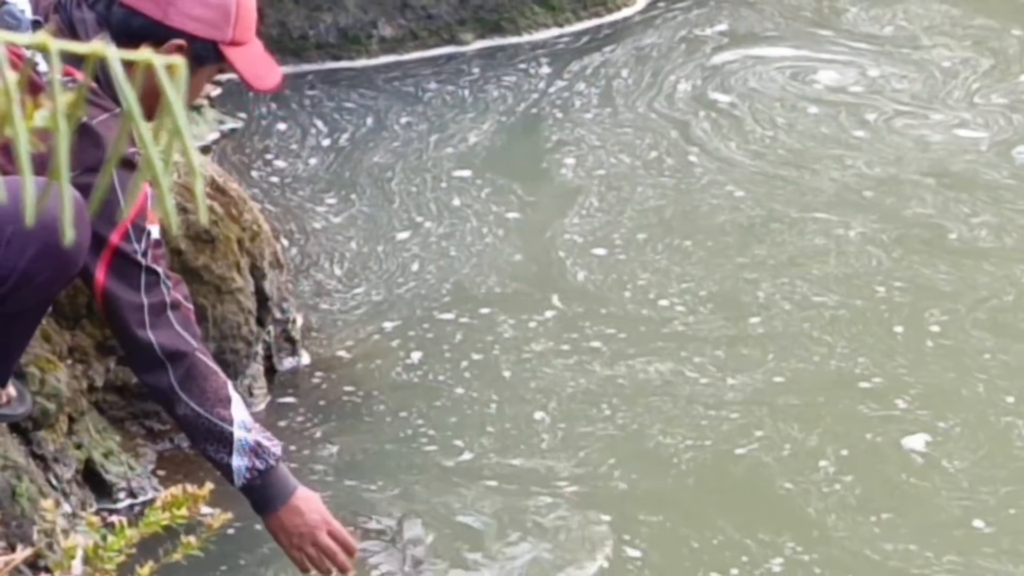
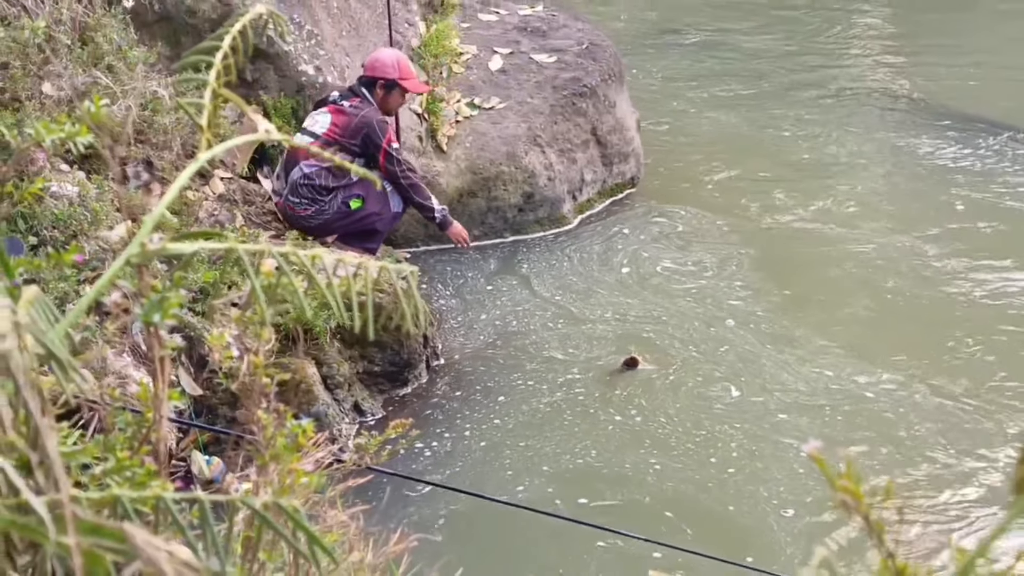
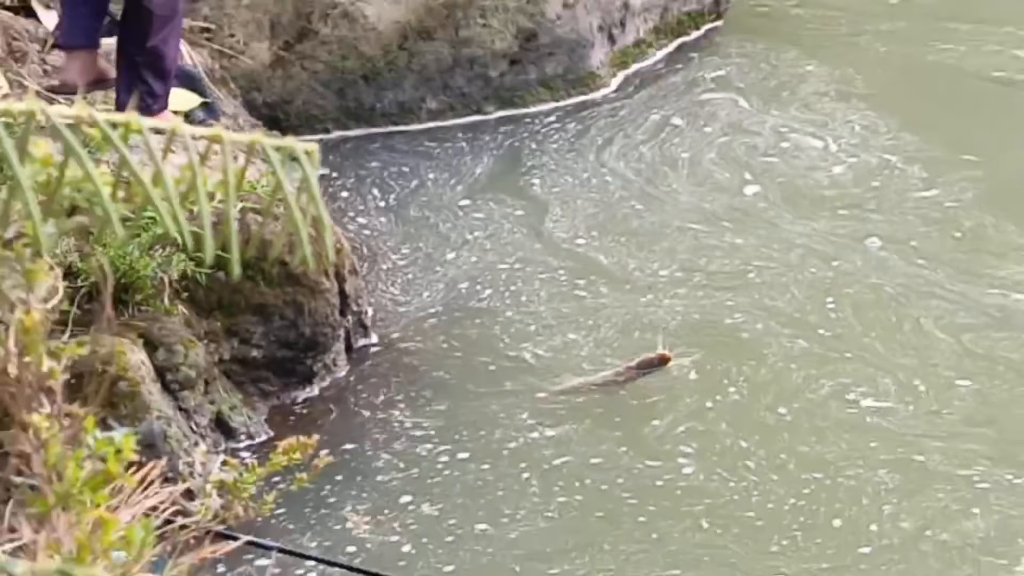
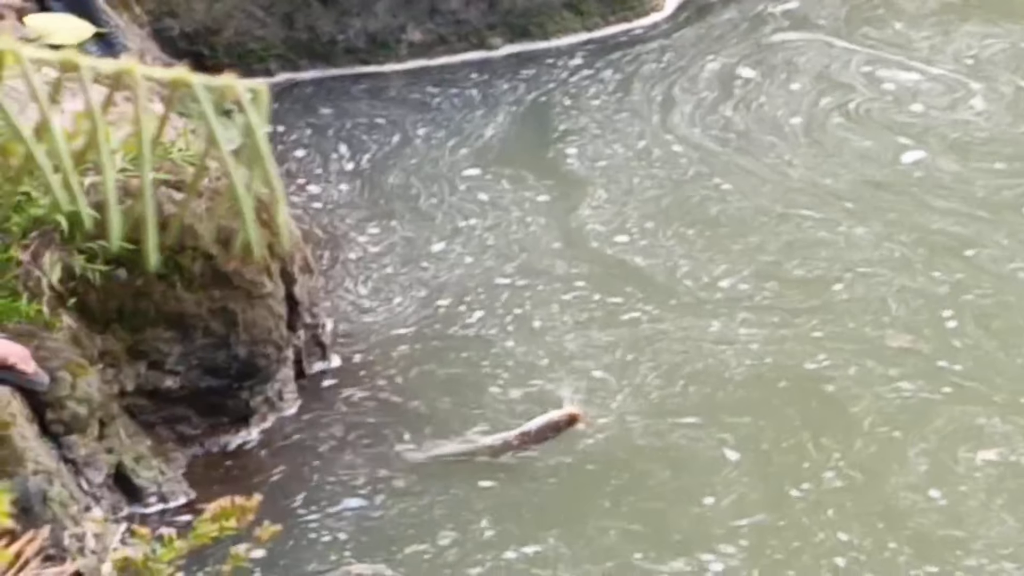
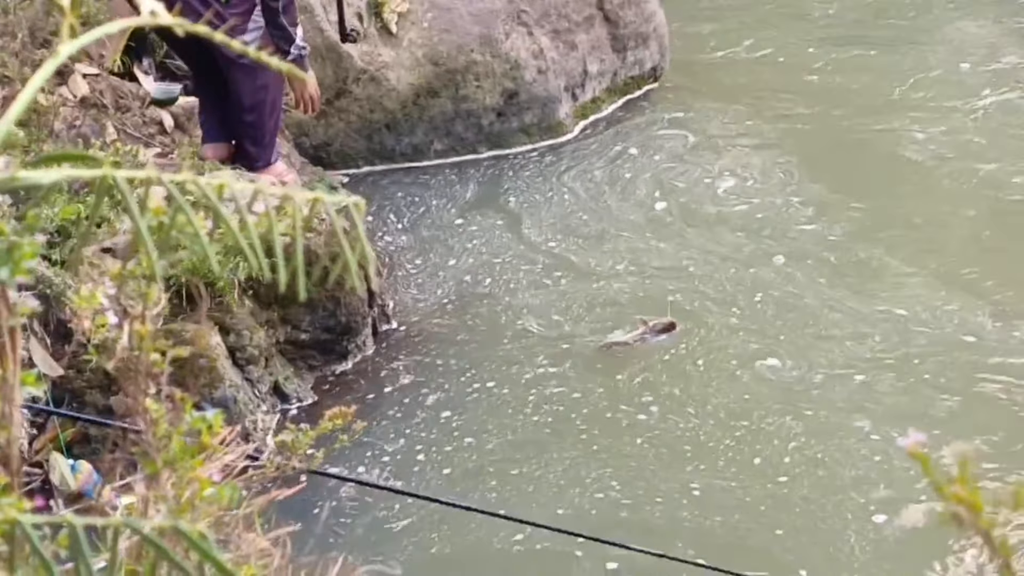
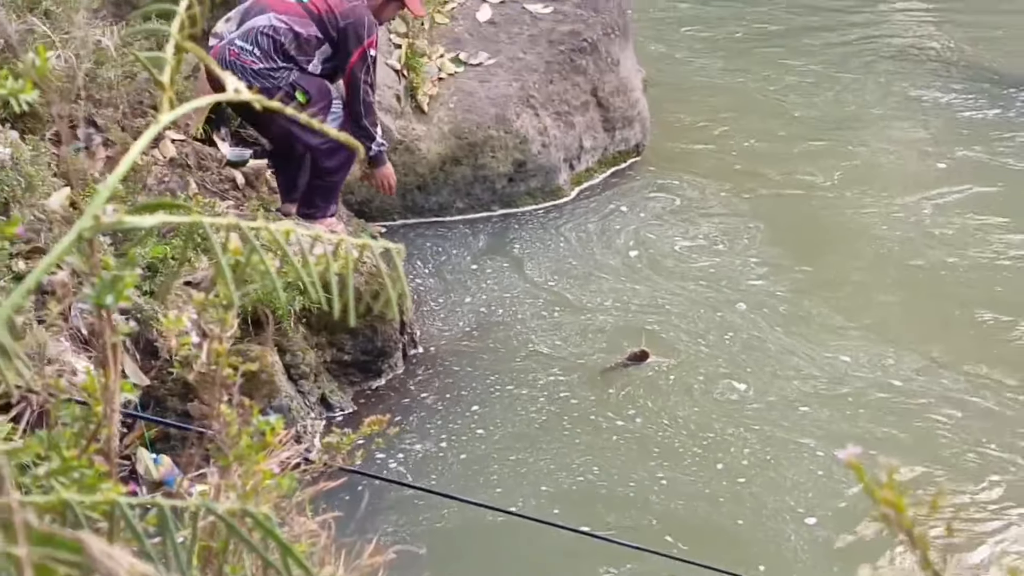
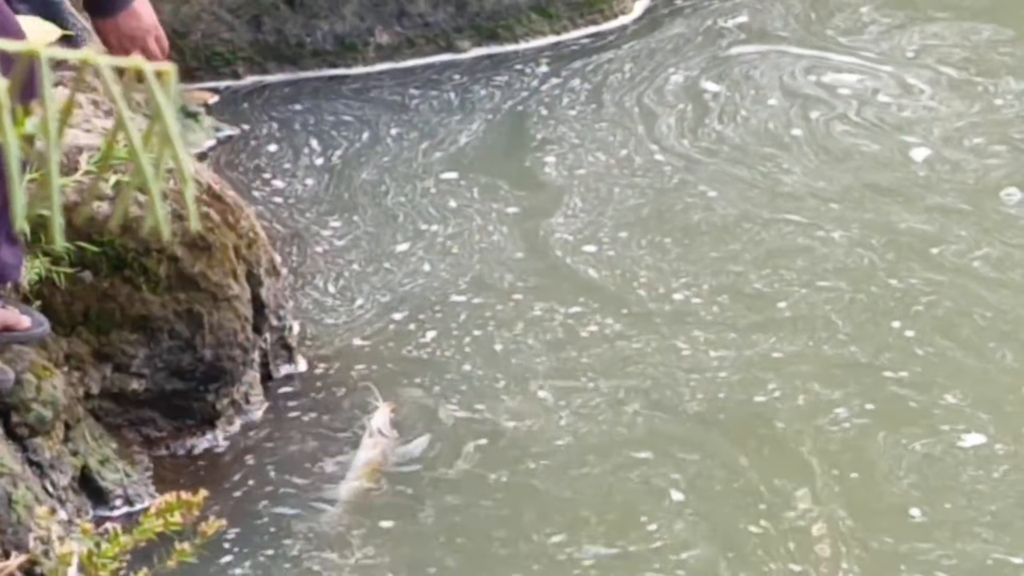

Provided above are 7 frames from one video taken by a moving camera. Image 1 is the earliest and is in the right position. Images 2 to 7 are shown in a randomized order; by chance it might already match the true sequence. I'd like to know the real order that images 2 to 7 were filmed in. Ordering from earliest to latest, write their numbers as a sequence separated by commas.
7, 4, 3, 5, 6, 2
